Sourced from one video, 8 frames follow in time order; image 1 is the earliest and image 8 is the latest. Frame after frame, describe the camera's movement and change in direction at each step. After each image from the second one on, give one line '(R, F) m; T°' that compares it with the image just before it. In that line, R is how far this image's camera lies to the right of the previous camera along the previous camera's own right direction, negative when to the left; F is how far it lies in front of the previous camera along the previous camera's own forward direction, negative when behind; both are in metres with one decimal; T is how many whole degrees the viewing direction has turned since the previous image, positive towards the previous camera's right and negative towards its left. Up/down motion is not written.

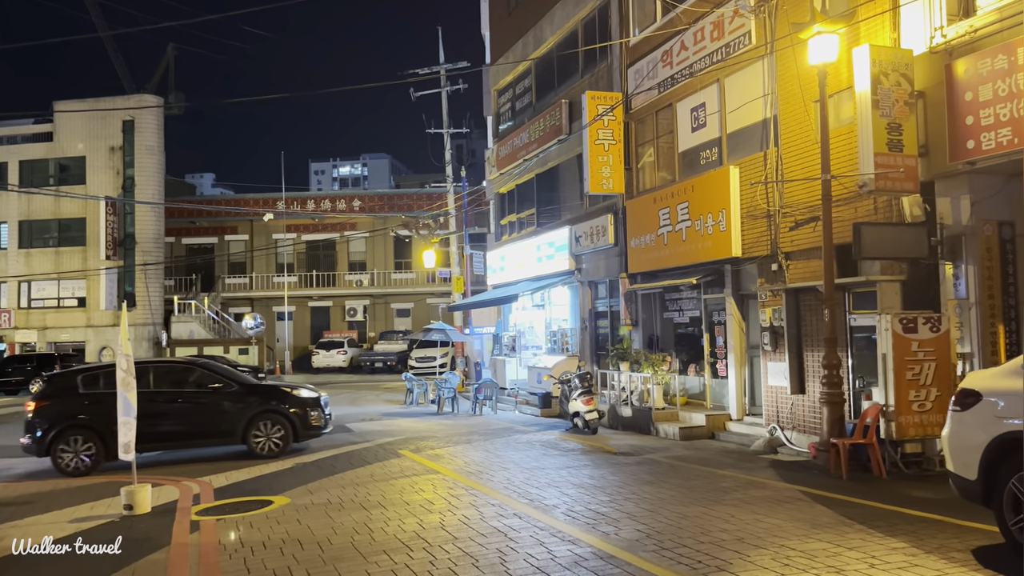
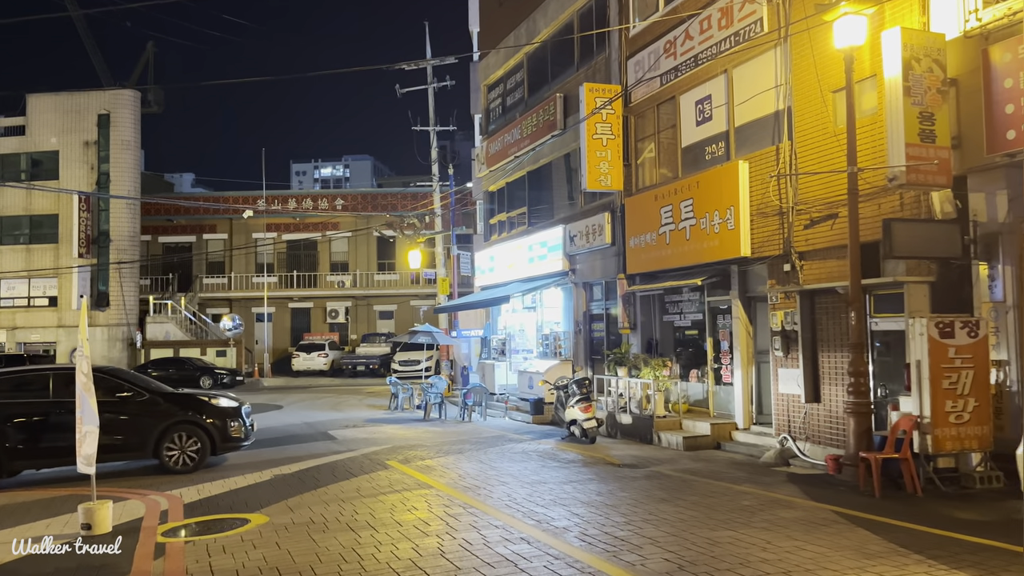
(-0.2, +0.8) m; +1°
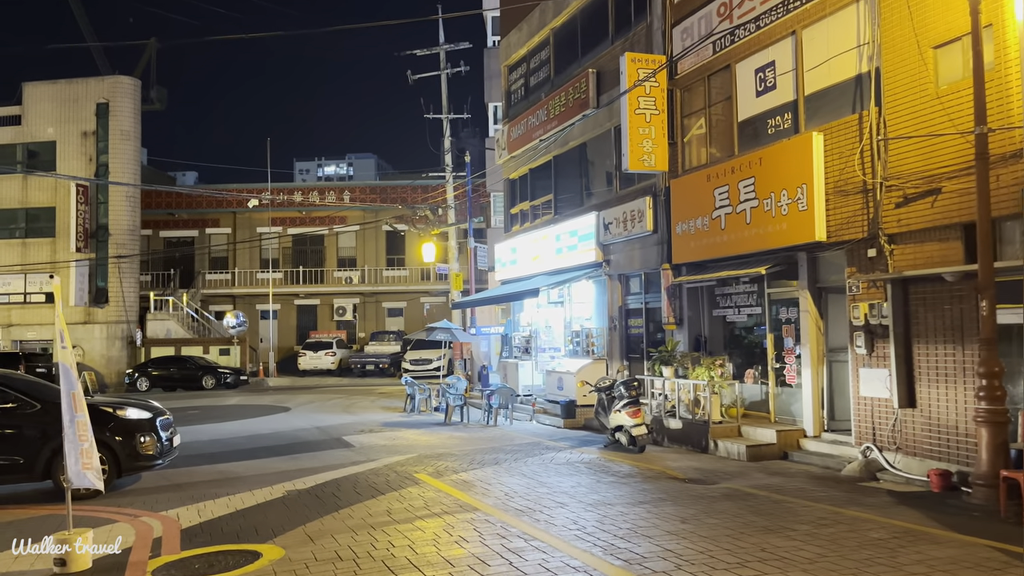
(-0.5, +1.4) m; 0°
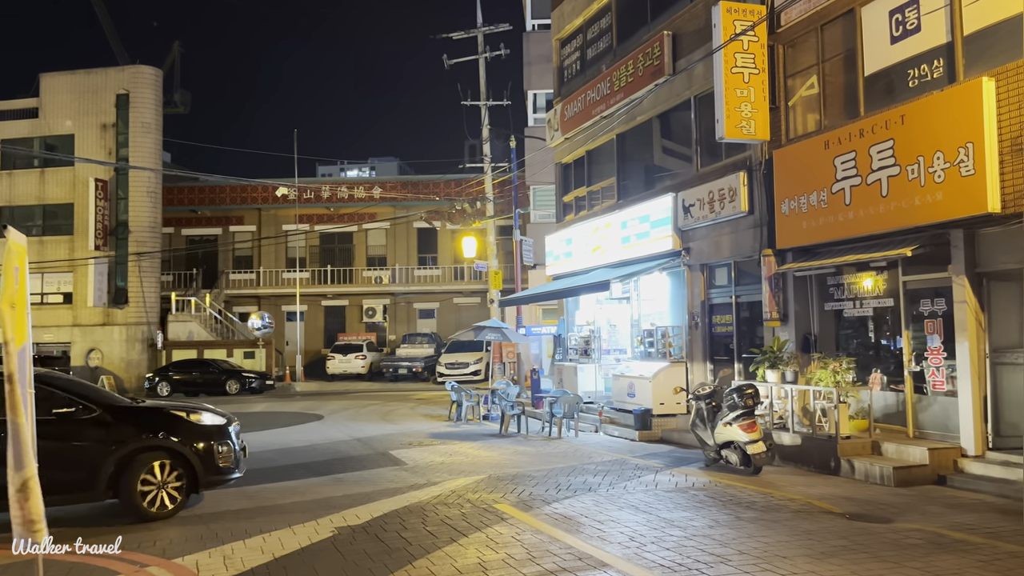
(-0.8, +2.0) m; -1°
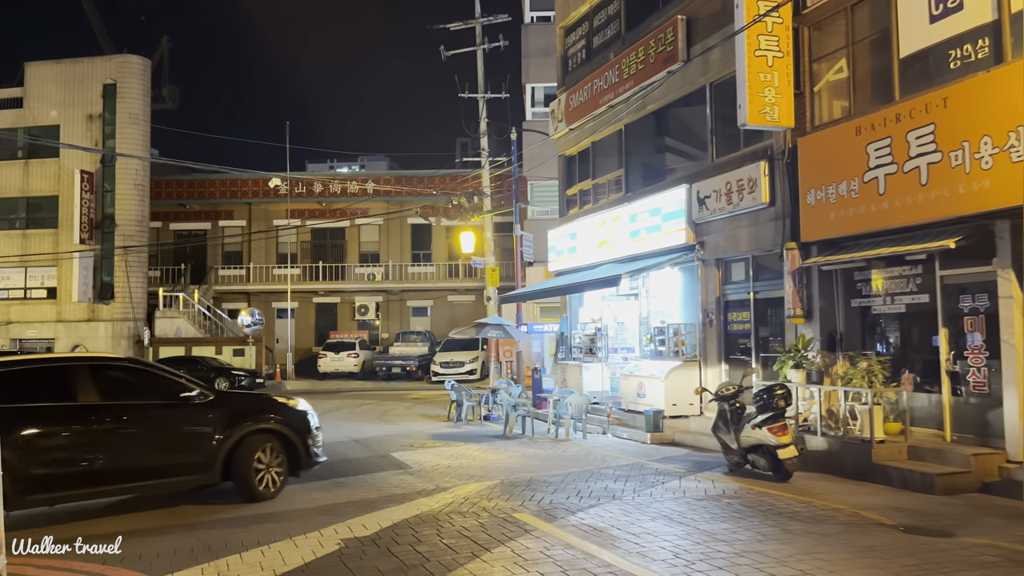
(-0.3, +0.7) m; +1°
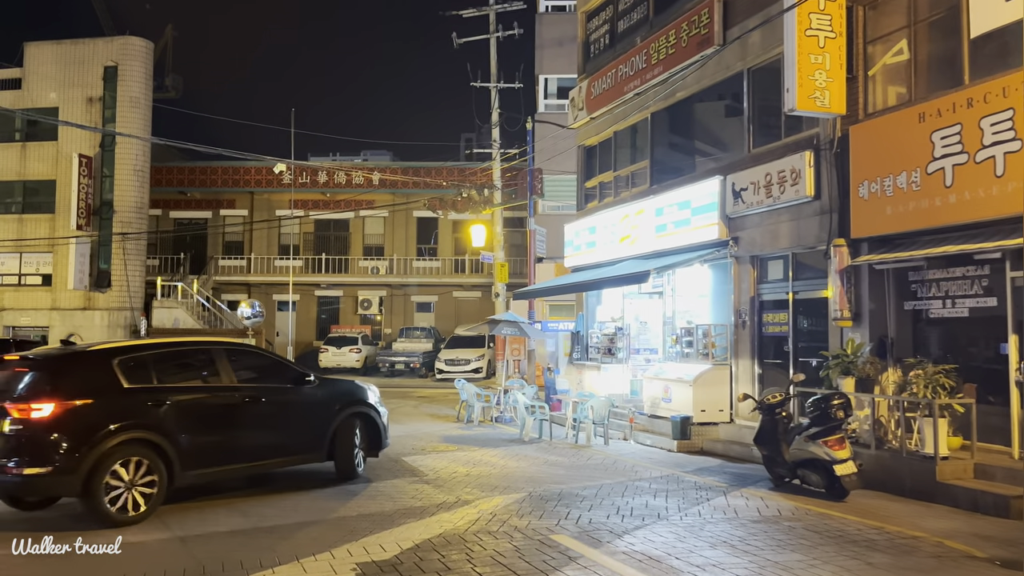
(-0.3, +0.9) m; 0°
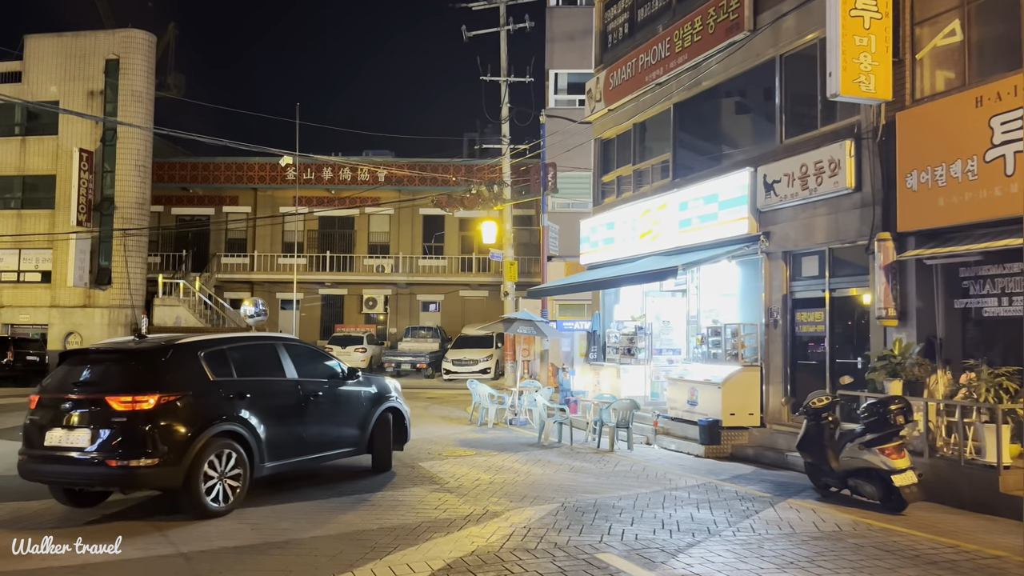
(-0.3, +0.6) m; 0°
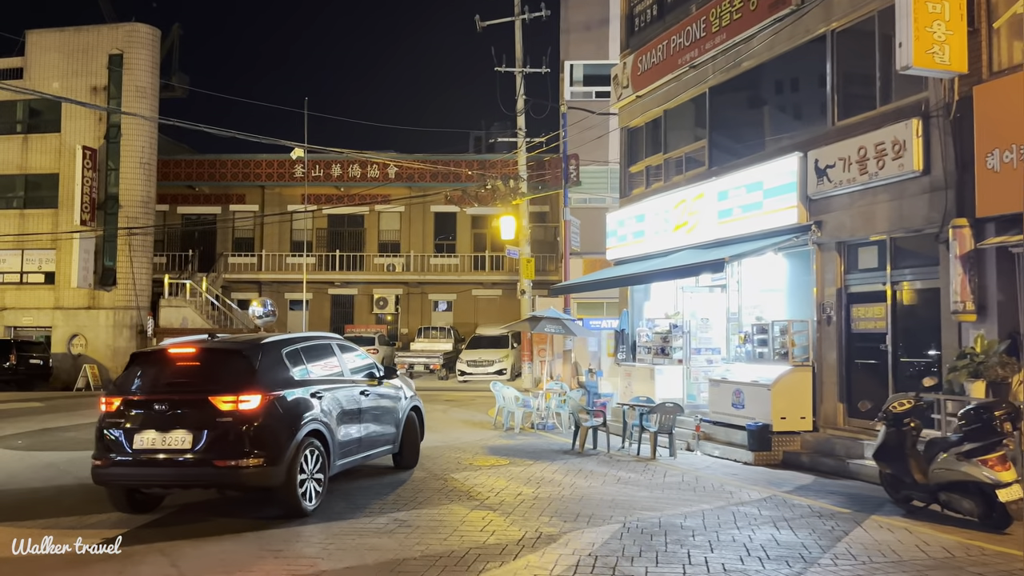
(-0.4, +0.9) m; 0°
